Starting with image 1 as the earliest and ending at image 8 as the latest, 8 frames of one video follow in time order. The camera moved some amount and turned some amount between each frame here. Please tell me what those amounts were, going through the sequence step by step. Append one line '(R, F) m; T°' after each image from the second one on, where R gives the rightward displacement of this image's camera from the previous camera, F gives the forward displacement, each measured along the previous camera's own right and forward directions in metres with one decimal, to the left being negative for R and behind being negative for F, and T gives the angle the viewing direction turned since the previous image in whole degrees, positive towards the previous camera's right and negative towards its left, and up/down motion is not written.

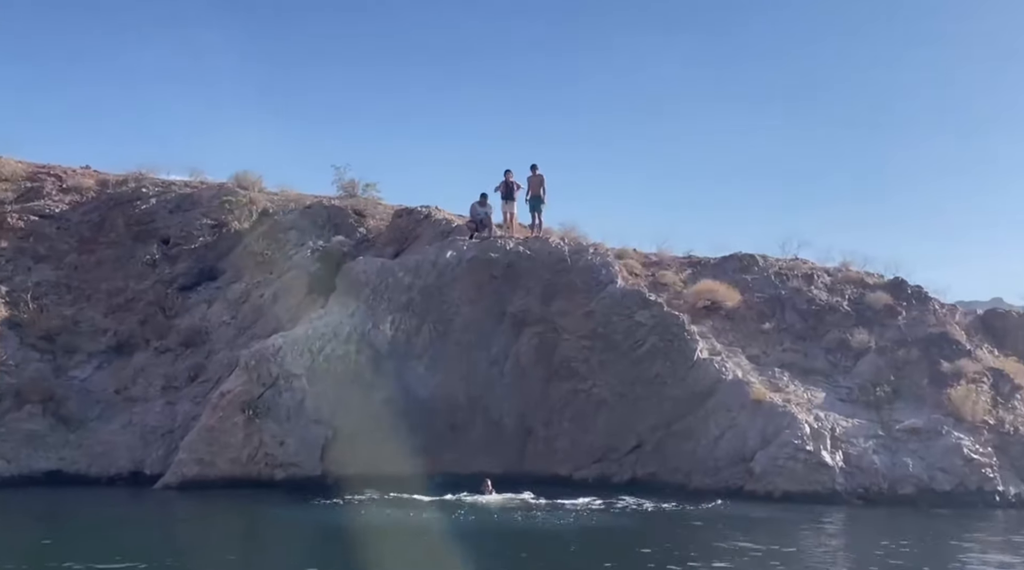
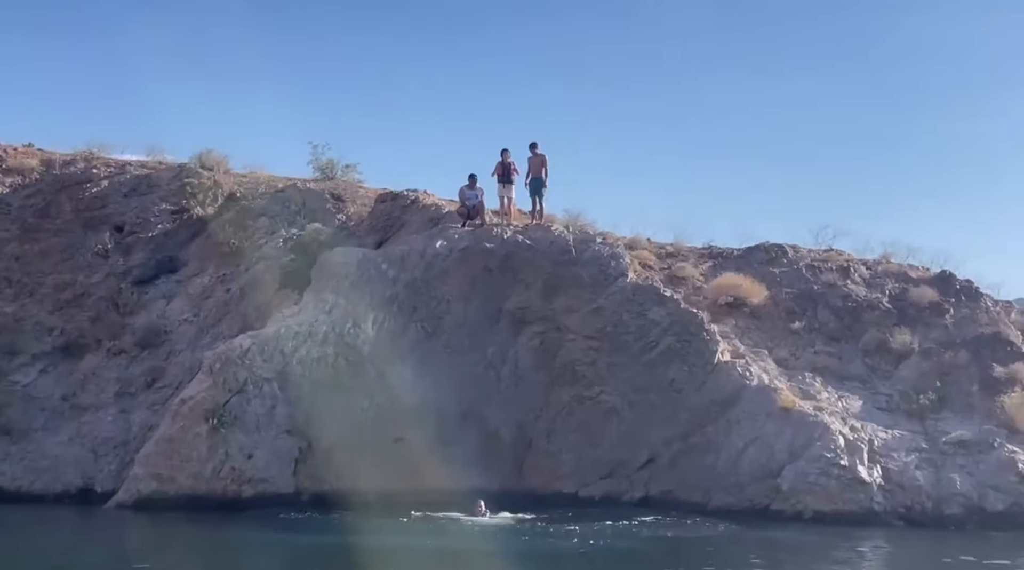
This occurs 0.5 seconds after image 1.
(+0.4, +2.7) m; -1°
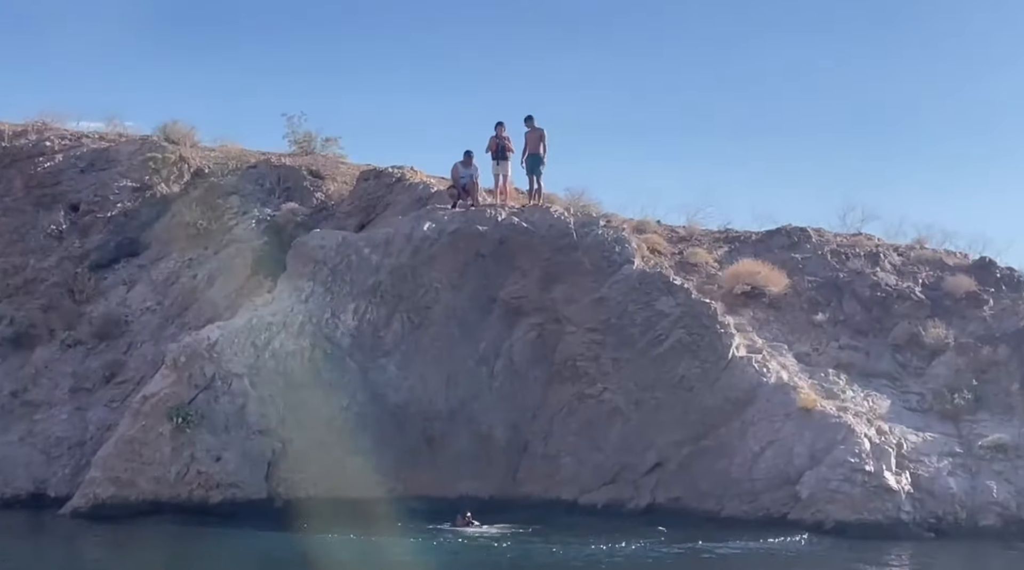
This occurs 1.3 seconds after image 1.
(+0.3, +2.0) m; -1°
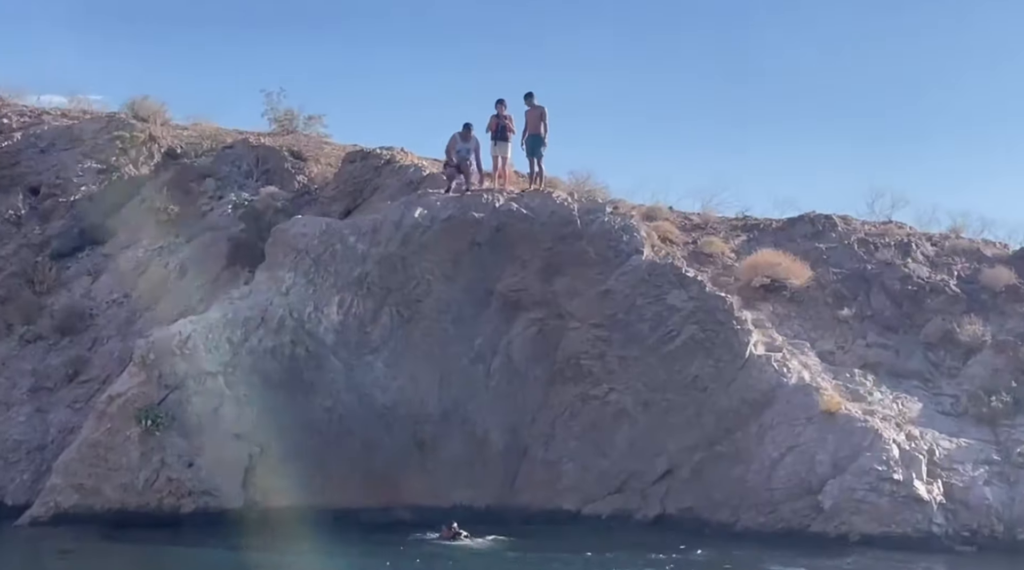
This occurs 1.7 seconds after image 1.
(+0.3, +1.6) m; -1°
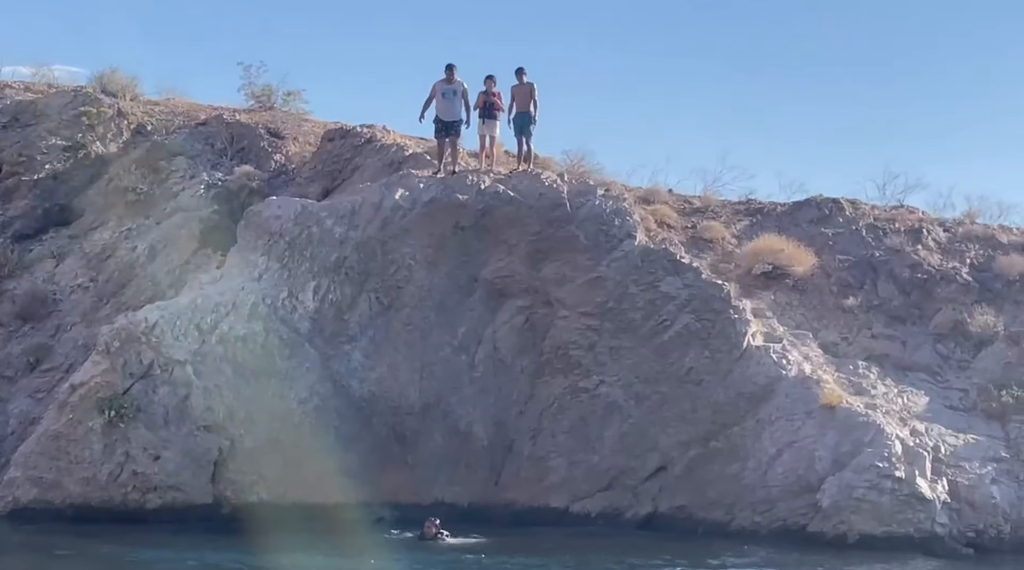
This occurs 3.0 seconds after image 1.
(+0.5, +1.0) m; -1°
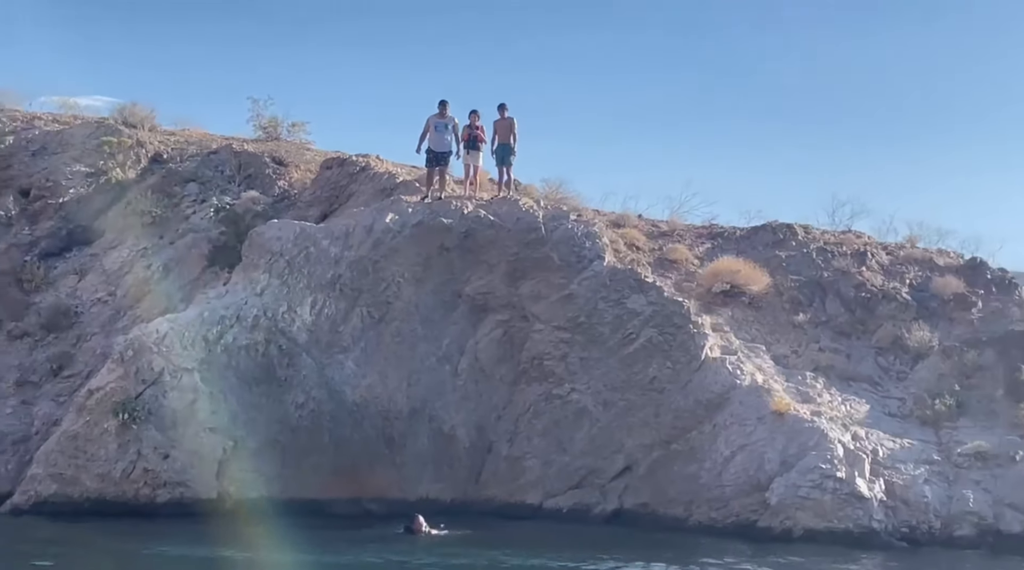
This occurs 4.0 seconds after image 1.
(+0.2, -1.7) m; 0°
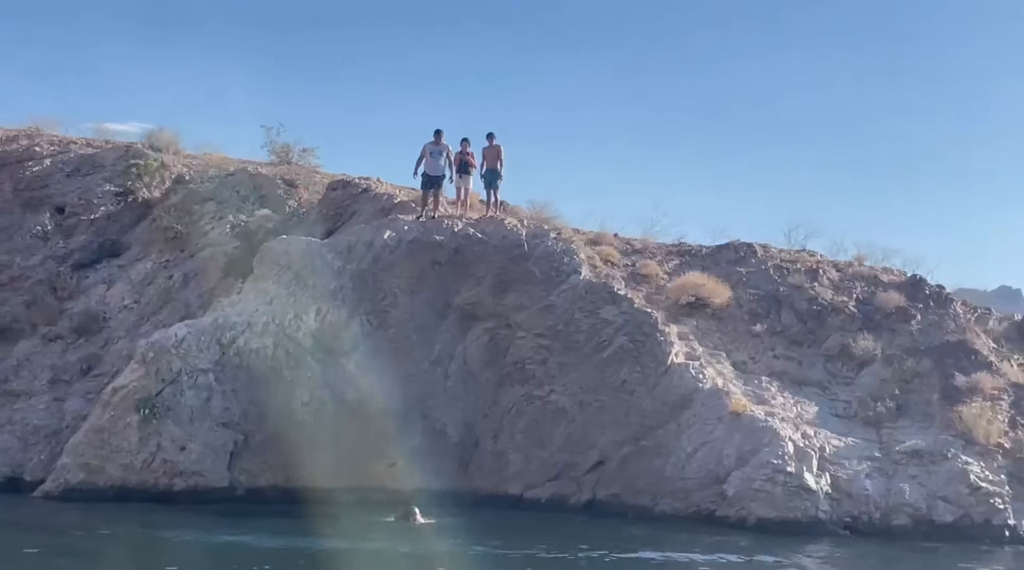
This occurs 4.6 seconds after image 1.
(+0.1, -2.1) m; 0°
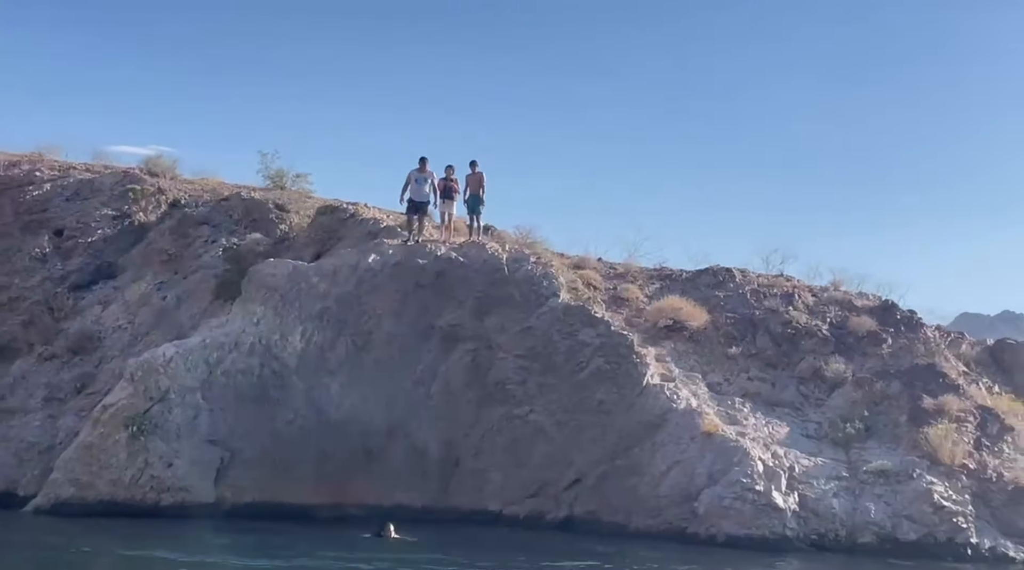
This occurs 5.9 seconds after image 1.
(+0.7, -0.6) m; -1°
